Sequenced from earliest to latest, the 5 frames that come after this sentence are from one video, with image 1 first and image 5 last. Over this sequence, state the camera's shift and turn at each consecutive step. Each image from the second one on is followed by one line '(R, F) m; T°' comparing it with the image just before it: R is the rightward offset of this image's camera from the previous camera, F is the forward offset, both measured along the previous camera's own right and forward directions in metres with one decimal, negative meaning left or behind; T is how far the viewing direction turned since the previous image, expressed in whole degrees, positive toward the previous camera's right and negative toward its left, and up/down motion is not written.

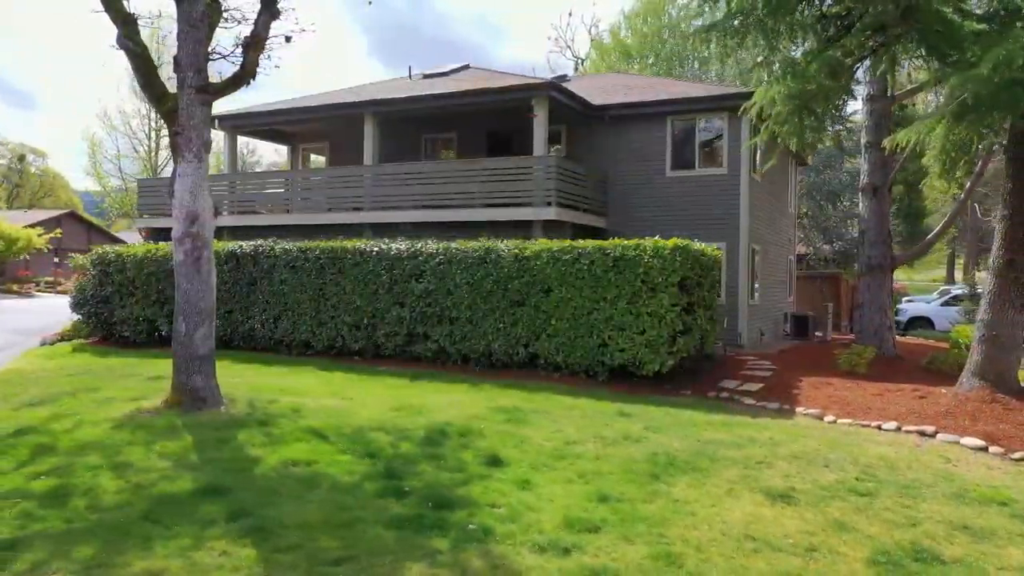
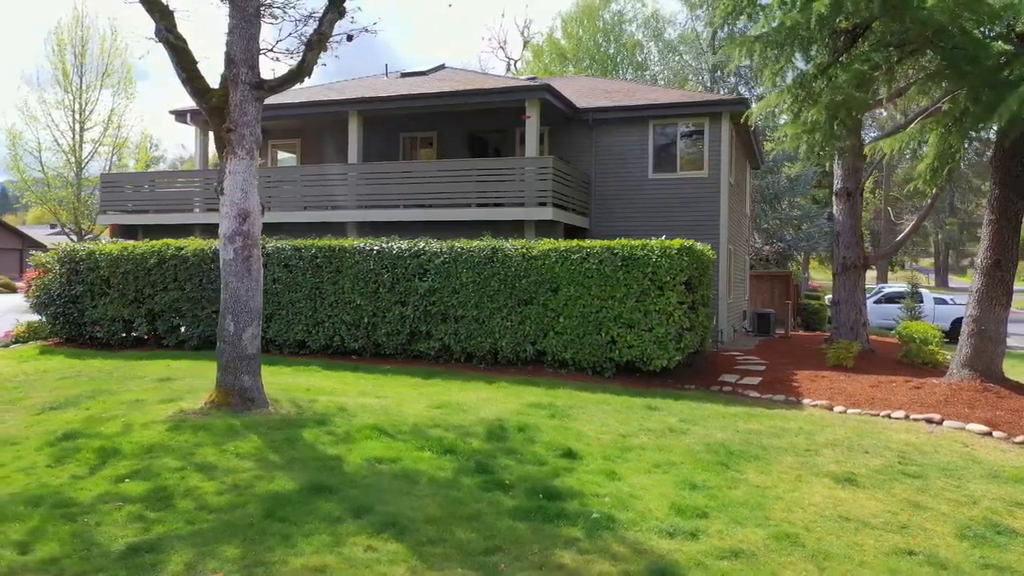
(-1.3, -0.1) m; +6°
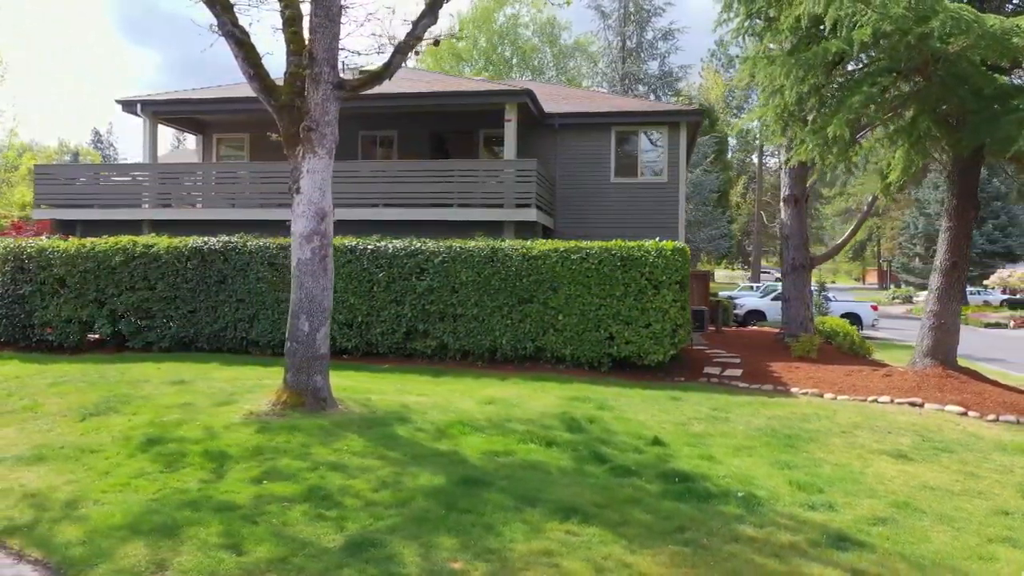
(-2.0, -0.2) m; +10°
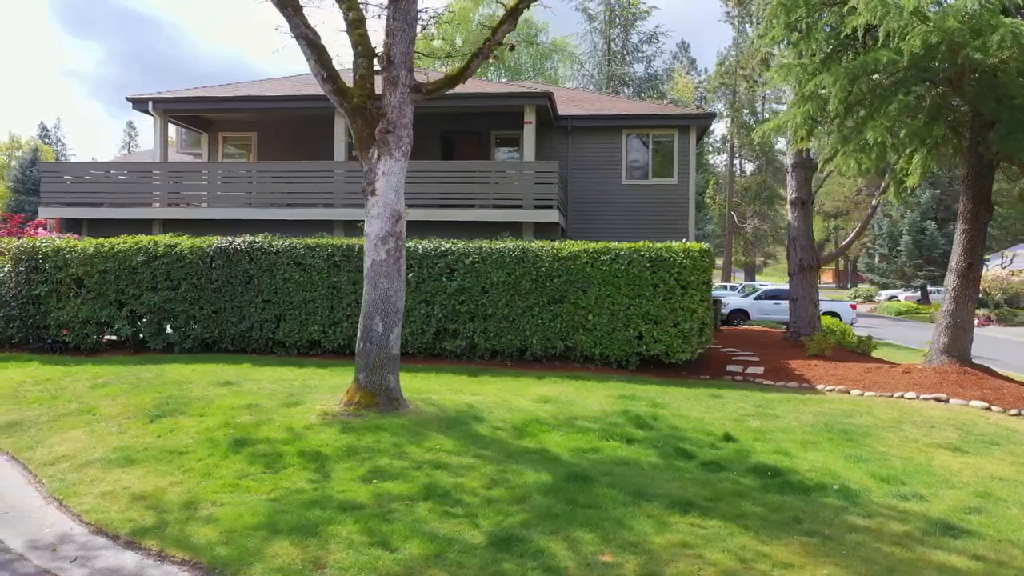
(-1.1, -0.1) m; +3°
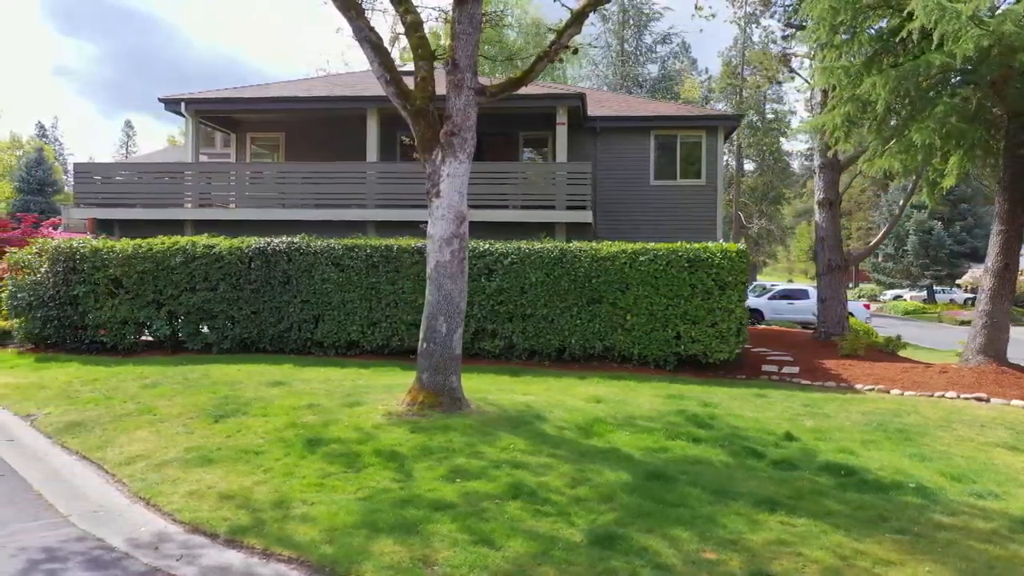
(-0.6, -0.1) m; 0°
